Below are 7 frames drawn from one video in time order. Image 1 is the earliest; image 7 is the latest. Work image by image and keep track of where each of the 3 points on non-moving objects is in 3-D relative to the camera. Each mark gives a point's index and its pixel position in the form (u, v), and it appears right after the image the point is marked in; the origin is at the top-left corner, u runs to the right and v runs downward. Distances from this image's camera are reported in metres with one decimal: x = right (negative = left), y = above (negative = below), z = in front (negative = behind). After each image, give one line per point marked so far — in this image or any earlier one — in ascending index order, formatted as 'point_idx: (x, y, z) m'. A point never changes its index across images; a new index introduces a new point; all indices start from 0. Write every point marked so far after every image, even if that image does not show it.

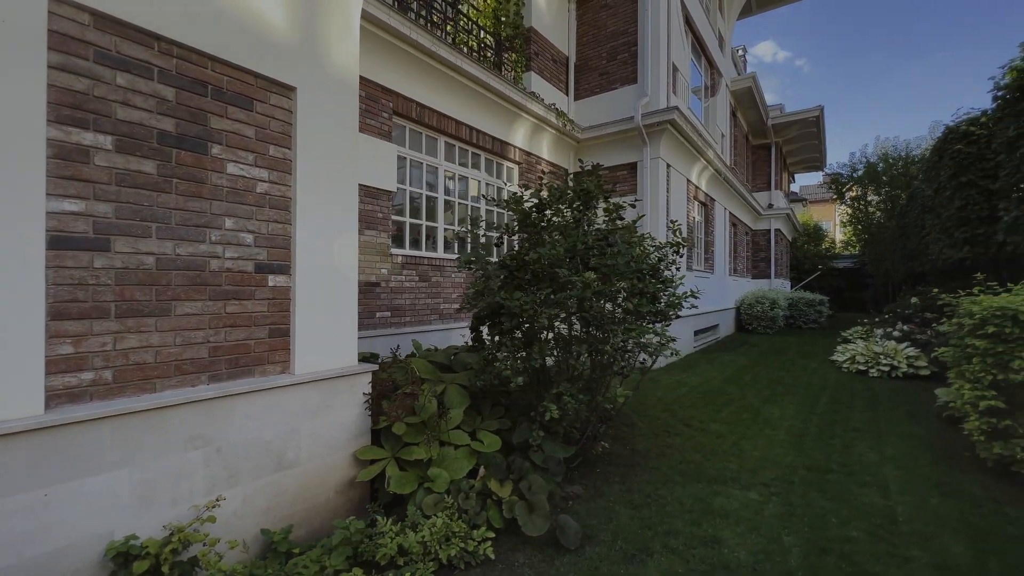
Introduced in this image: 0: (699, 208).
0: (+4.6, +2.0, +10.7) m
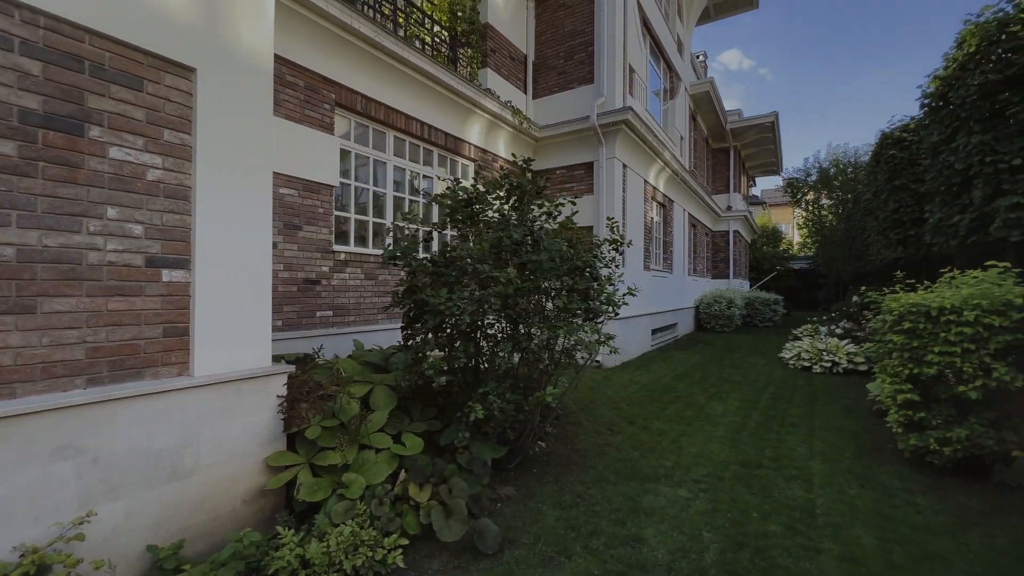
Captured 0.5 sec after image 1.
0: (+3.7, +2.0, +10.8) m
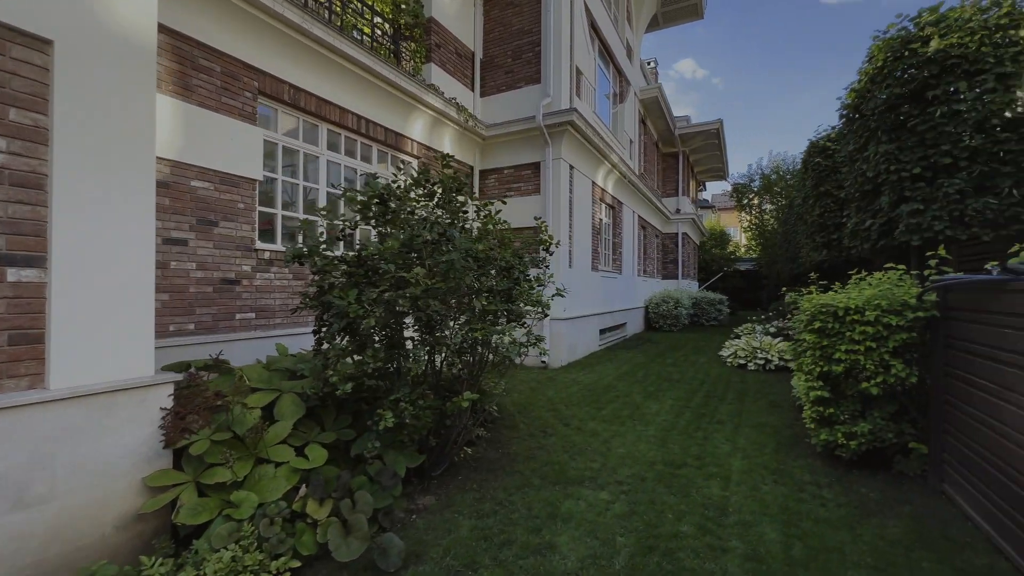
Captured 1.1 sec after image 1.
0: (+2.4, +2.0, +11.0) m
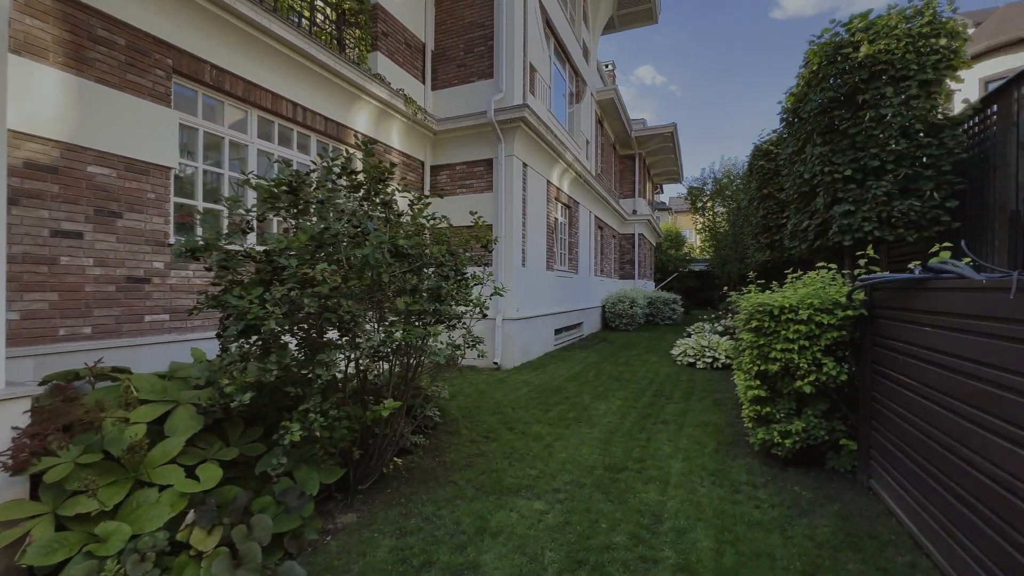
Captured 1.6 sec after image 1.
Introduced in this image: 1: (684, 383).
0: (+1.3, +2.0, +10.9) m
1: (+2.6, -1.4, +6.5) m
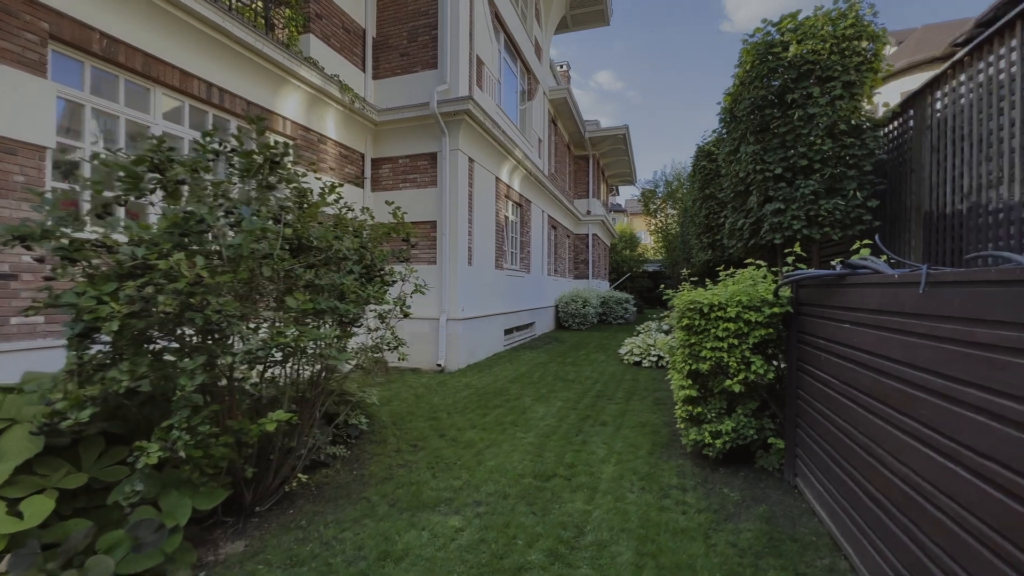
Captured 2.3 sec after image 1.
0: (0.0, +2.0, +10.8) m
1: (+1.7, -1.4, +6.5) m
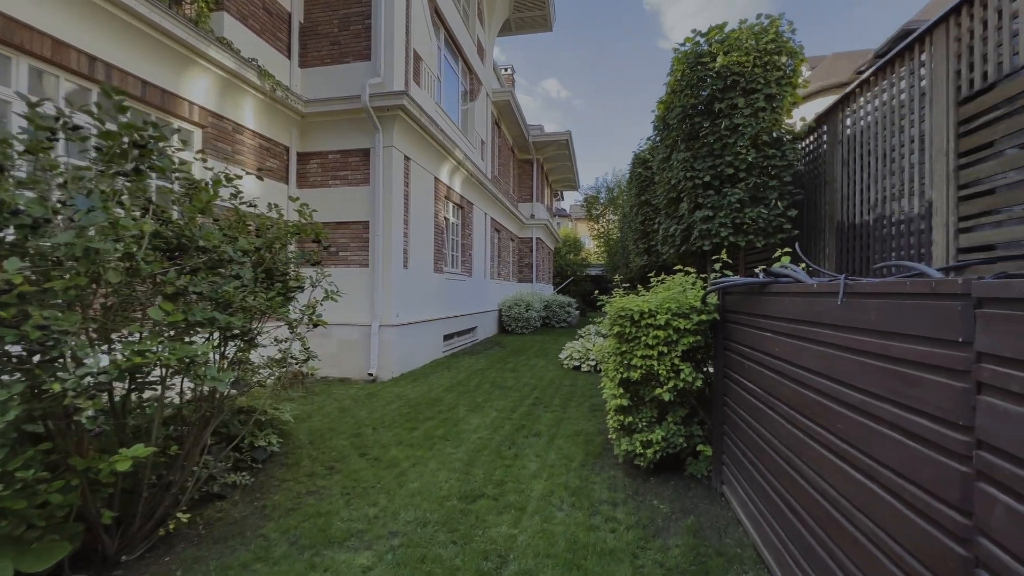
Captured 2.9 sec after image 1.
0: (-1.4, +1.9, +10.5) m
1: (+0.8, -1.5, +6.4) m
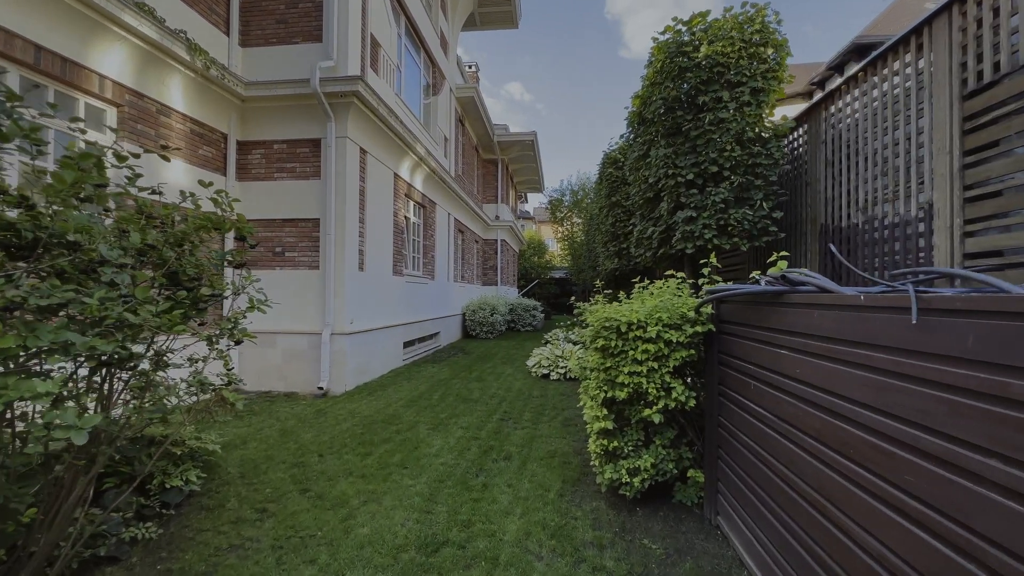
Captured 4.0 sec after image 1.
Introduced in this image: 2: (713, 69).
0: (-2.2, +1.8, +9.9) m
1: (+0.3, -1.5, +6.0) m
2: (+1.9, +2.0, +4.0) m
